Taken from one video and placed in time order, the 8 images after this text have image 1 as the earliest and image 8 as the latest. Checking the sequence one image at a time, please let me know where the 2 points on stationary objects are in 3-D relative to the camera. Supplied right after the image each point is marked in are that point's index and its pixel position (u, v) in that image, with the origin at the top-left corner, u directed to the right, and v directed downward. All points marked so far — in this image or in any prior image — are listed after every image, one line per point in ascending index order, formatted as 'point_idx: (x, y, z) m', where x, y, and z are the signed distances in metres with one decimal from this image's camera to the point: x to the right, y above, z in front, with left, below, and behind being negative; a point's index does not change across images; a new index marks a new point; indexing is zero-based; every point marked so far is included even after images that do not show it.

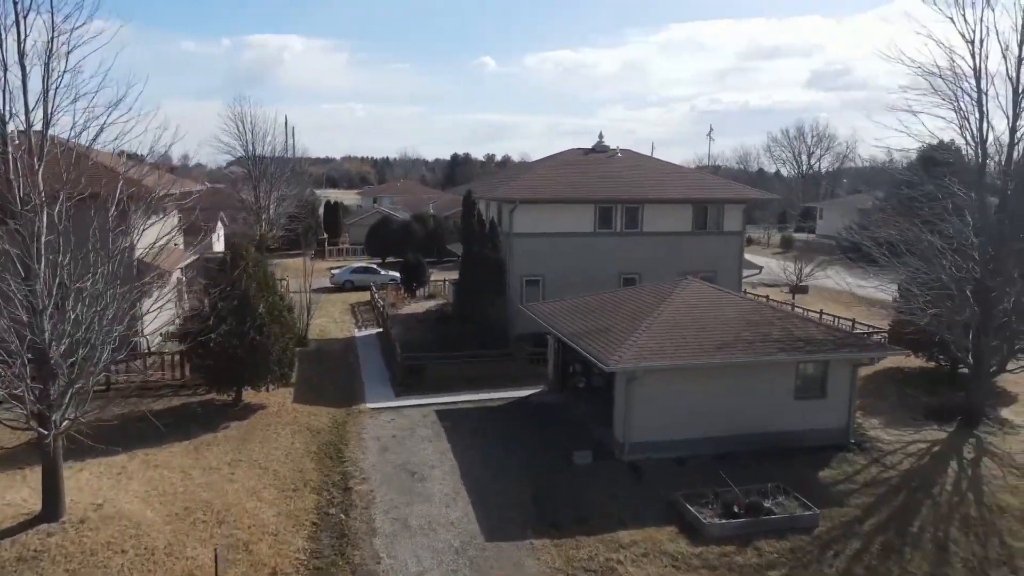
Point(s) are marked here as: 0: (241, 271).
0: (-4.1, +0.3, +11.1) m
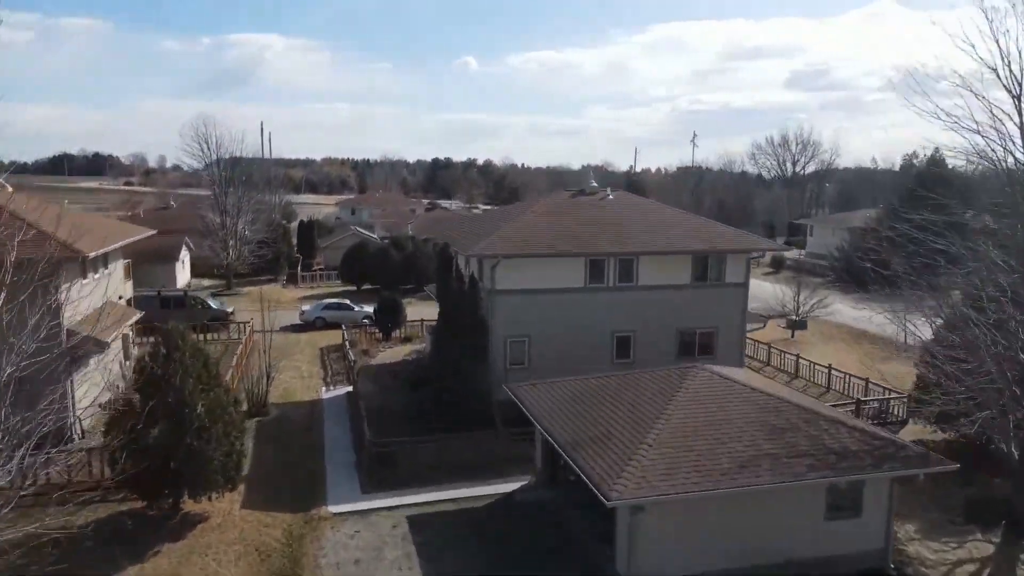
0: (-4.3, -1.0, +9.4) m
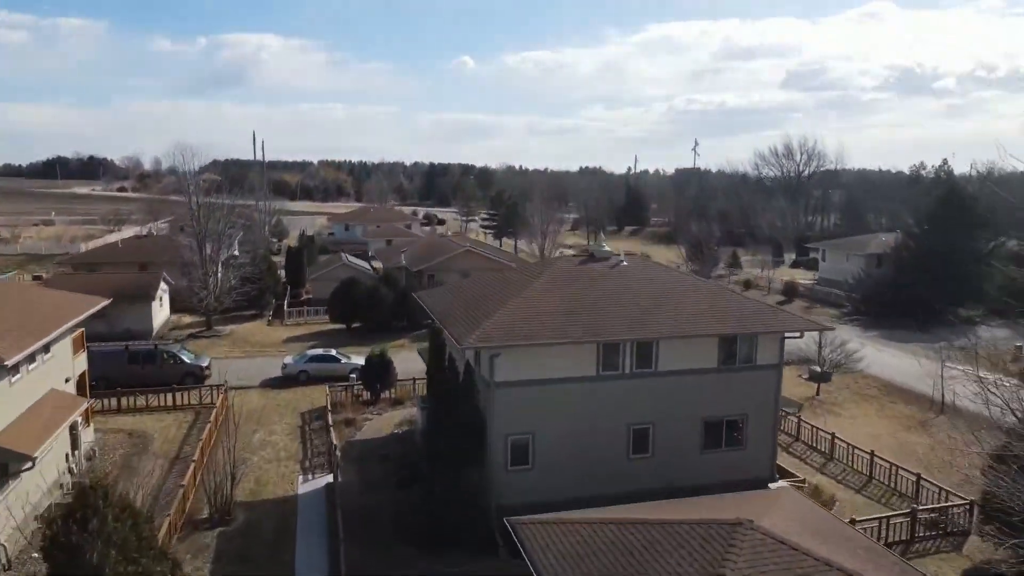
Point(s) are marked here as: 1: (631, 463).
0: (-4.3, -2.5, +7.5) m
1: (+2.1, -3.1, +13.1) m
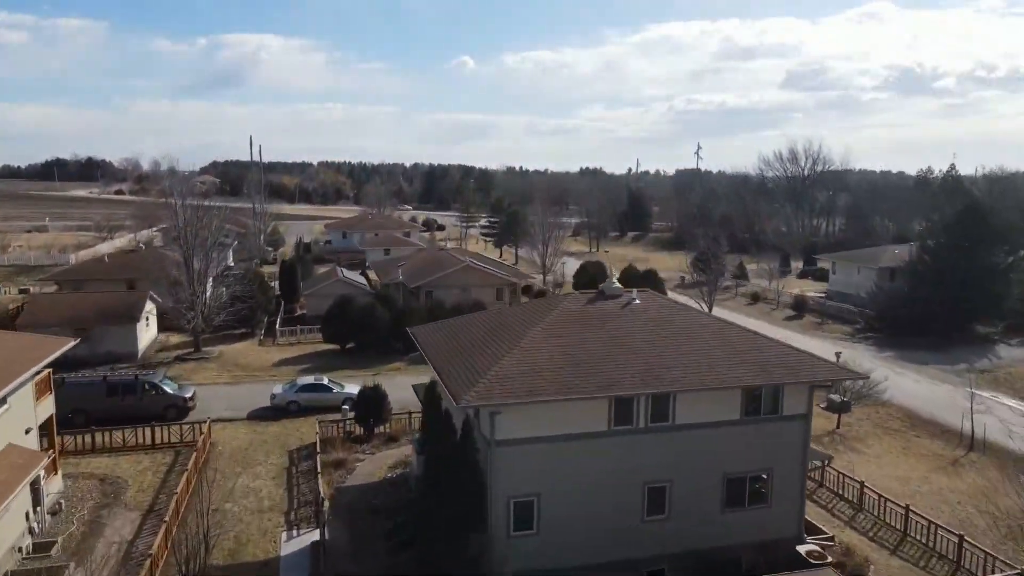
0: (-4.2, -3.2, +6.3) m
1: (+2.2, -3.8, +11.9) m
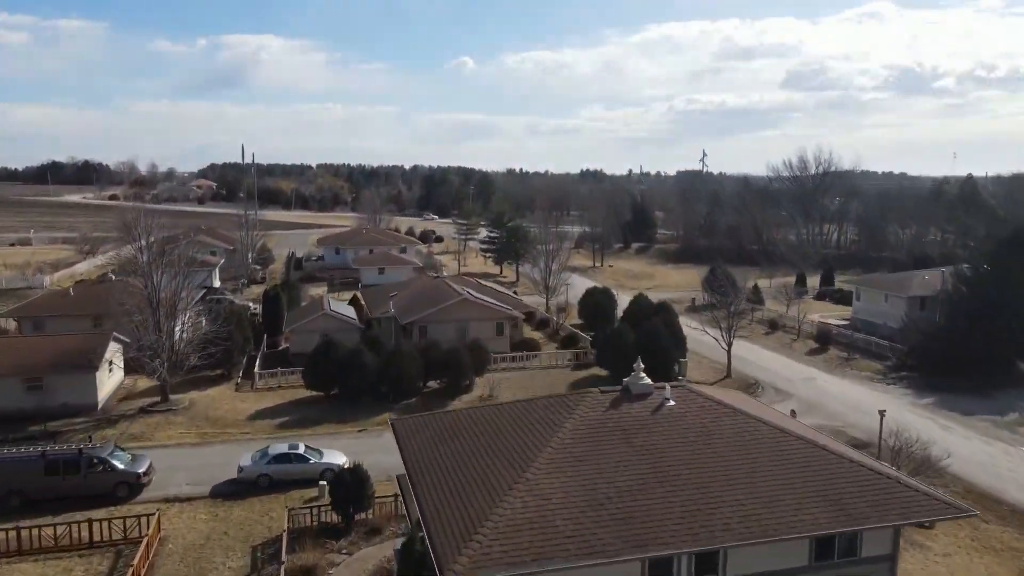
0: (-4.2, -4.6, +3.7) m
1: (+2.2, -5.2, +9.2) m
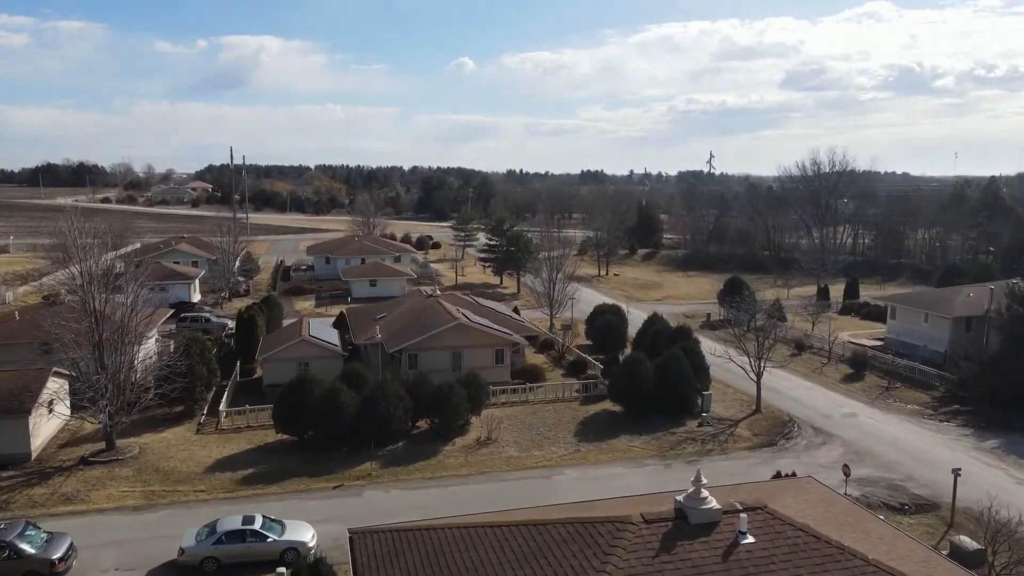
0: (-4.2, -5.4, +0.4) m
1: (+2.3, -6.0, +5.9) m
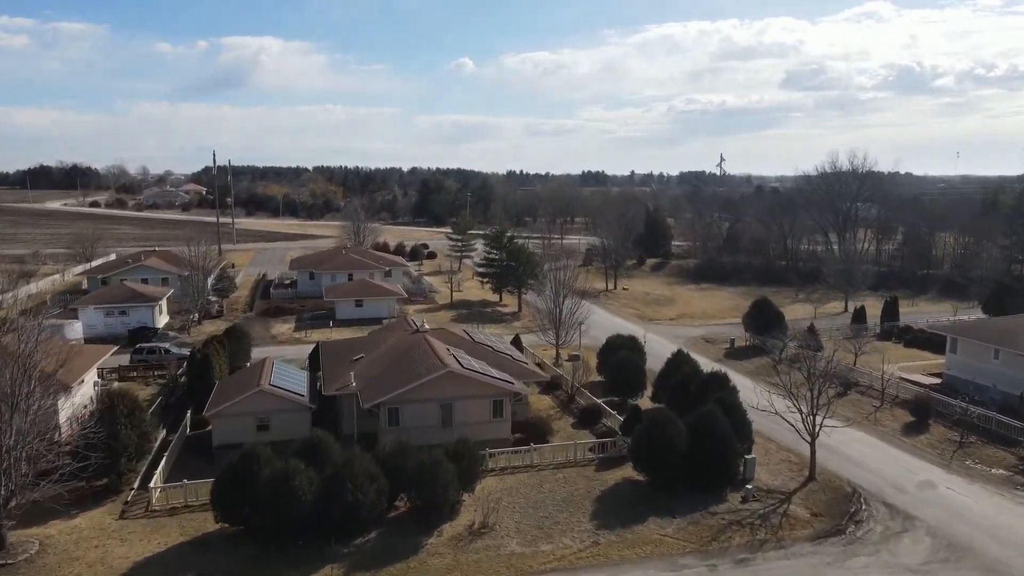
0: (-4.1, -6.6, -4.2) m
1: (+2.3, -7.2, +1.3) m
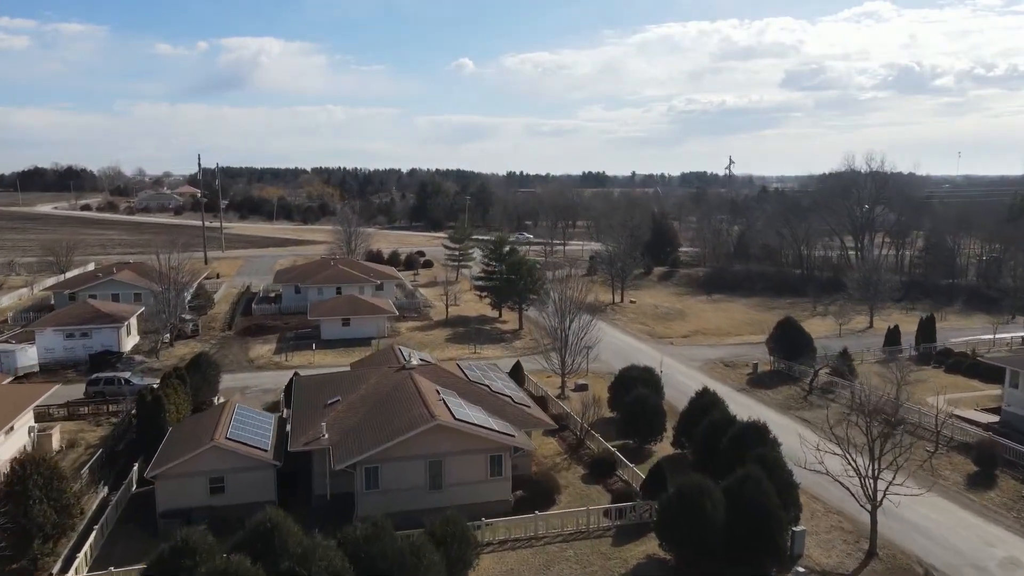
0: (-4.1, -7.5, -7.7) m
1: (+2.3, -8.1, -2.2) m
